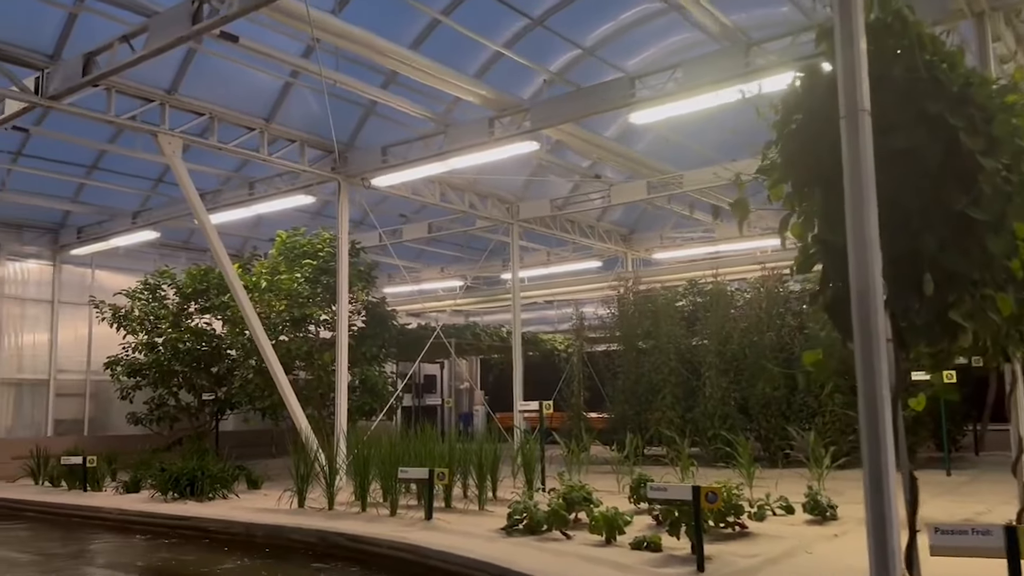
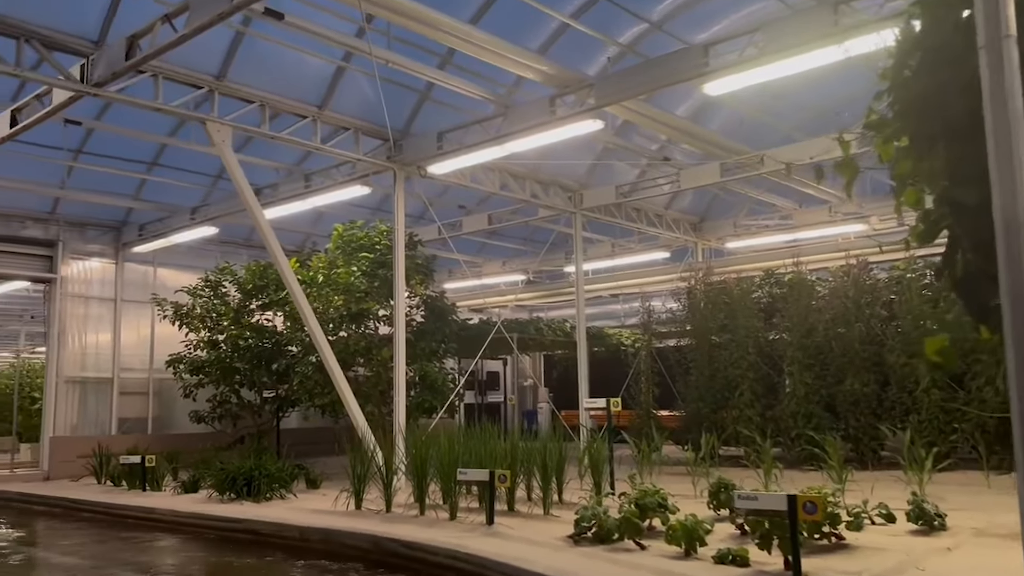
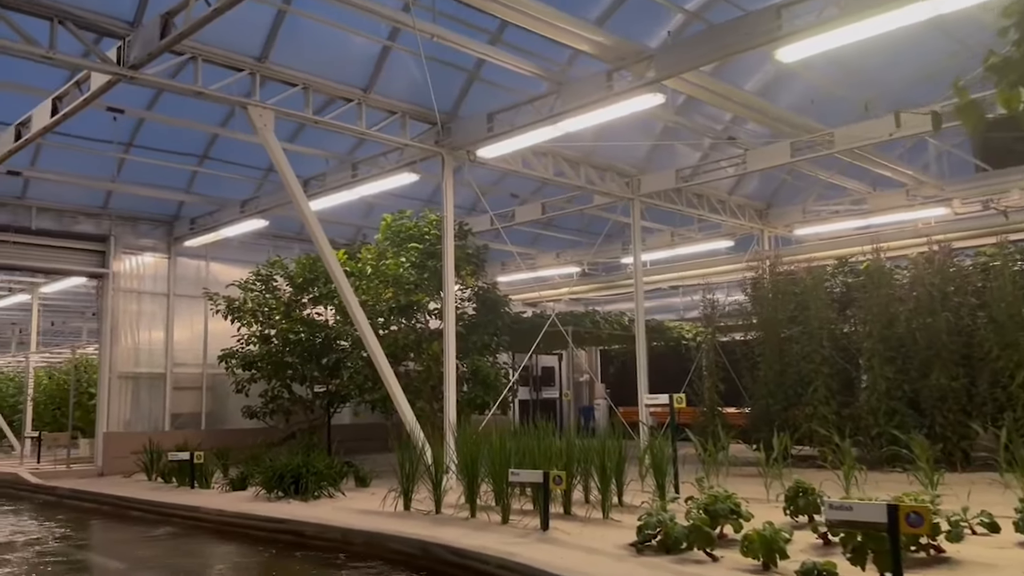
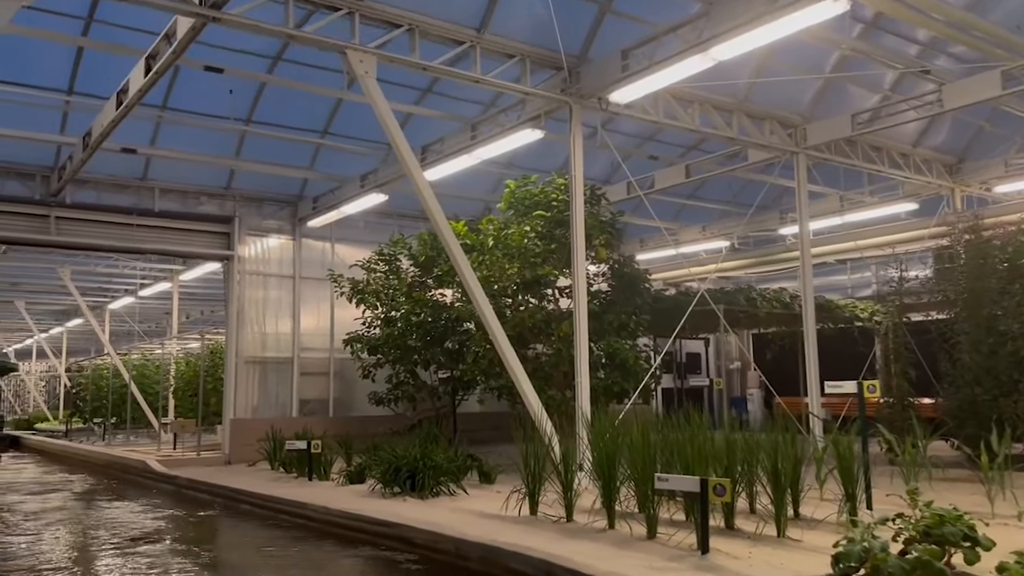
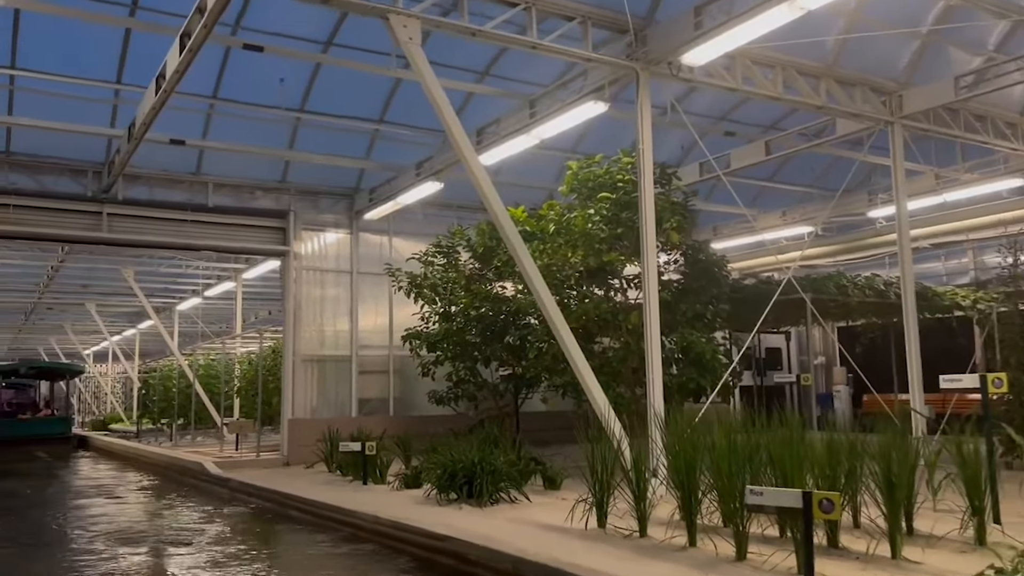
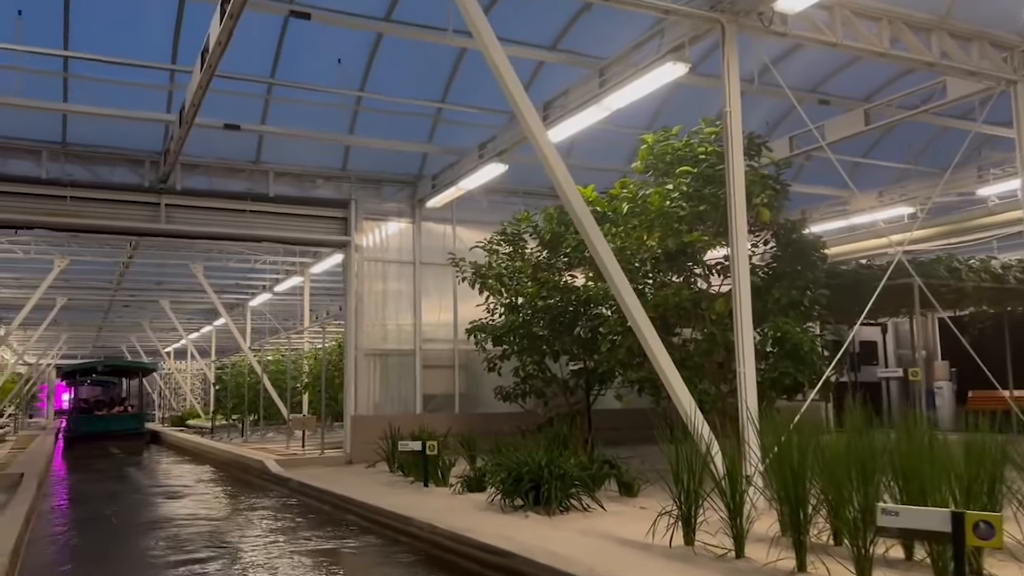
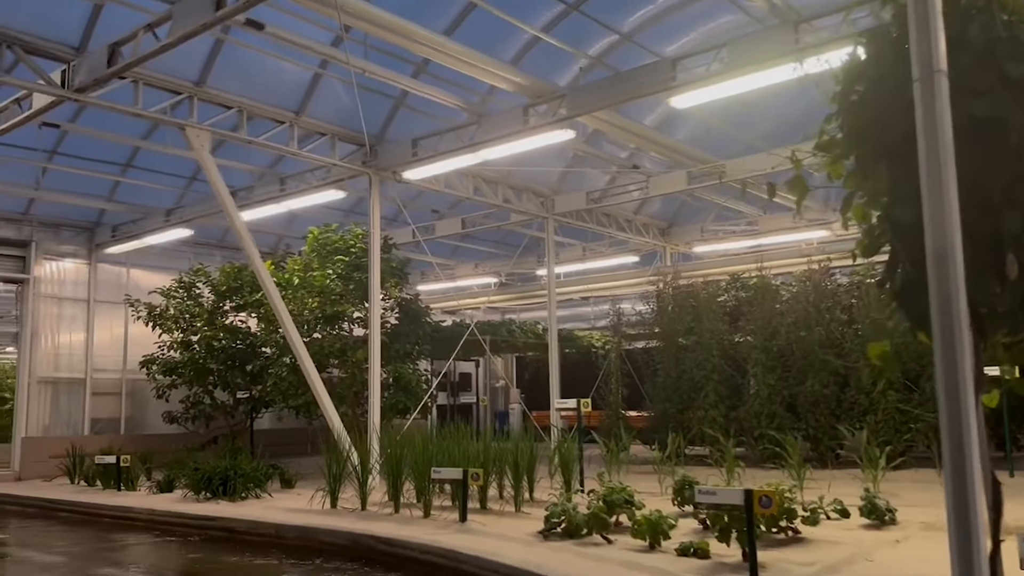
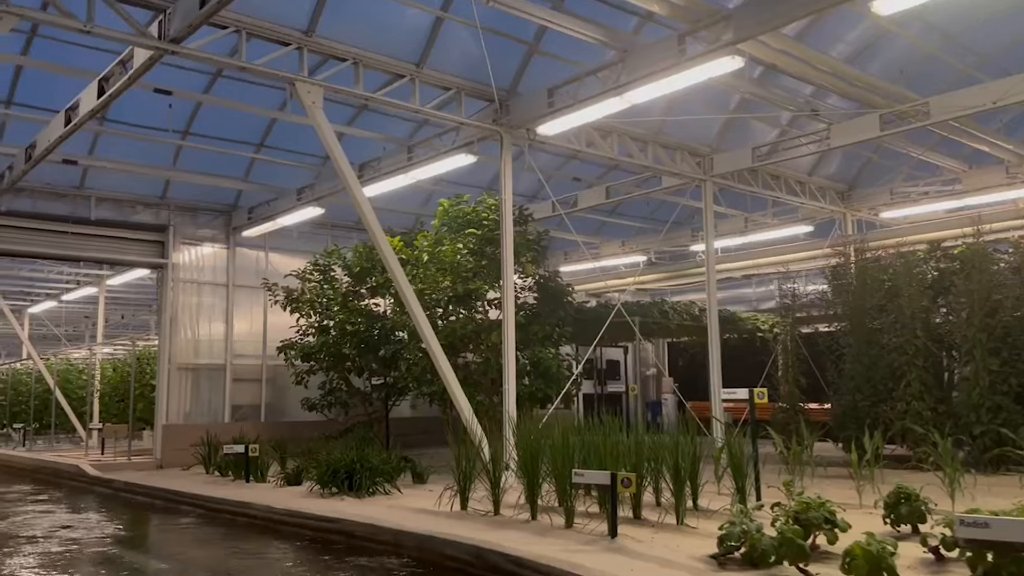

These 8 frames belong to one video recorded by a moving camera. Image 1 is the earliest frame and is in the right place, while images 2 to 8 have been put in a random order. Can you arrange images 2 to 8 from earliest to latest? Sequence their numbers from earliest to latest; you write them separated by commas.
7, 2, 3, 8, 4, 5, 6
